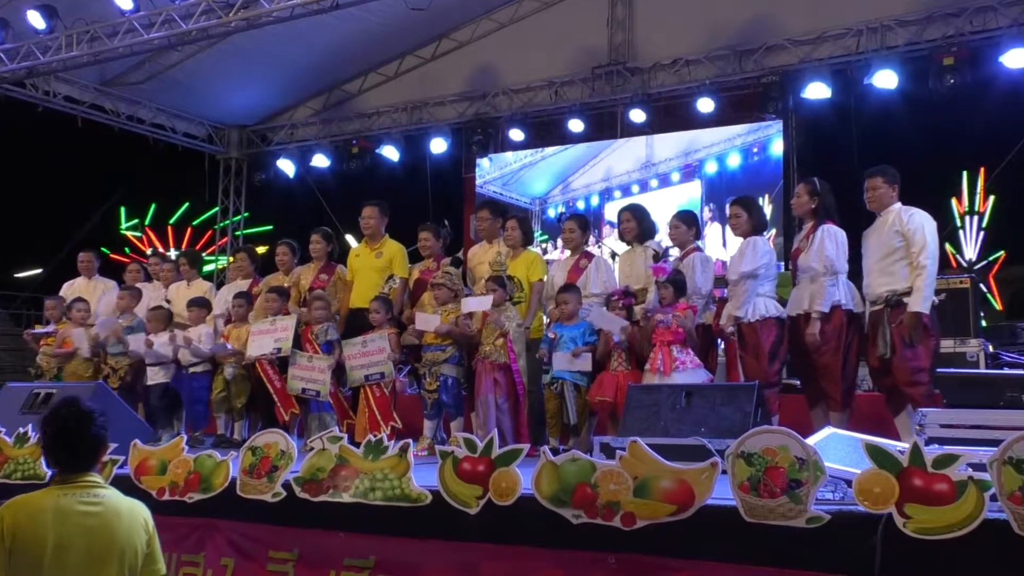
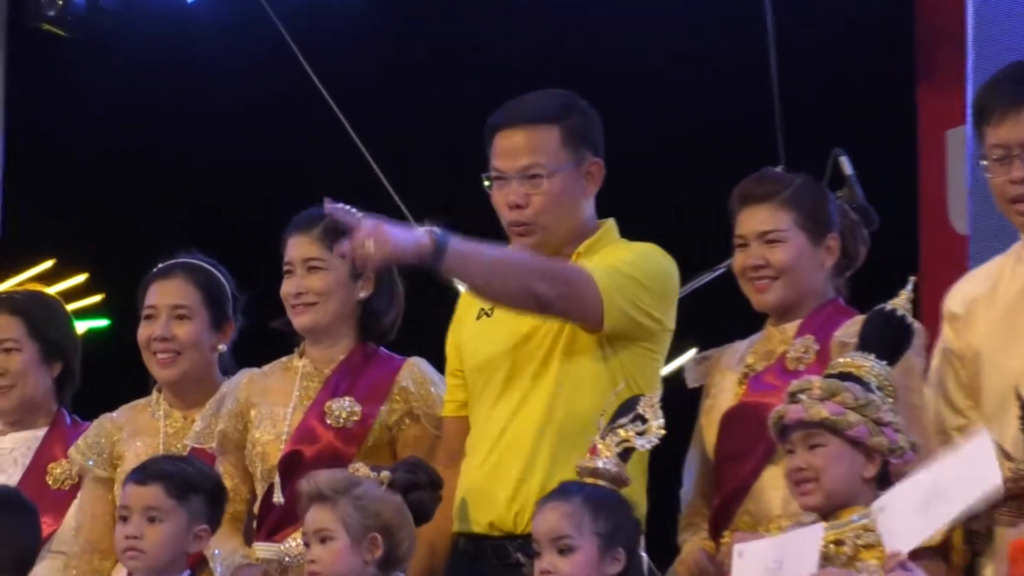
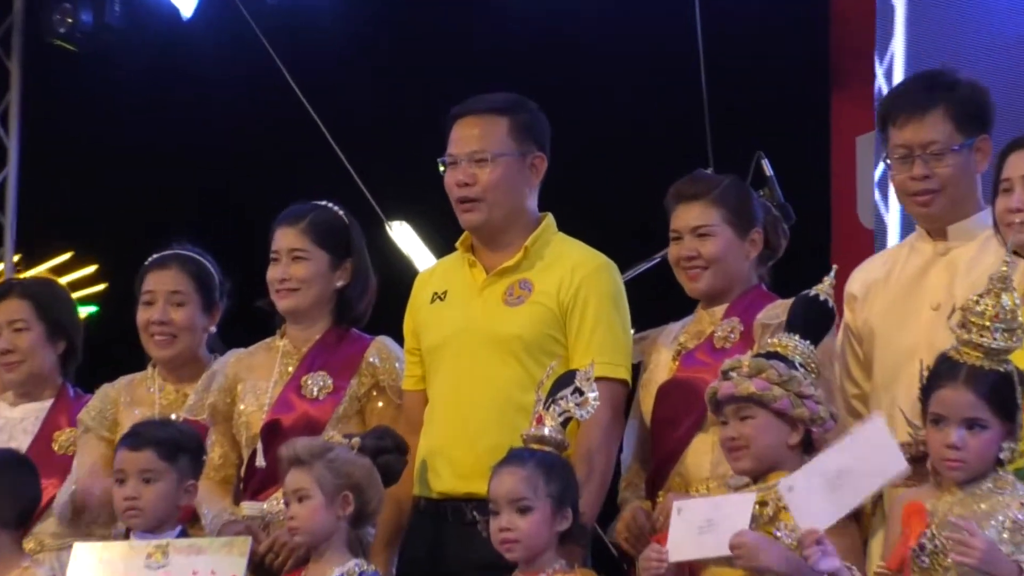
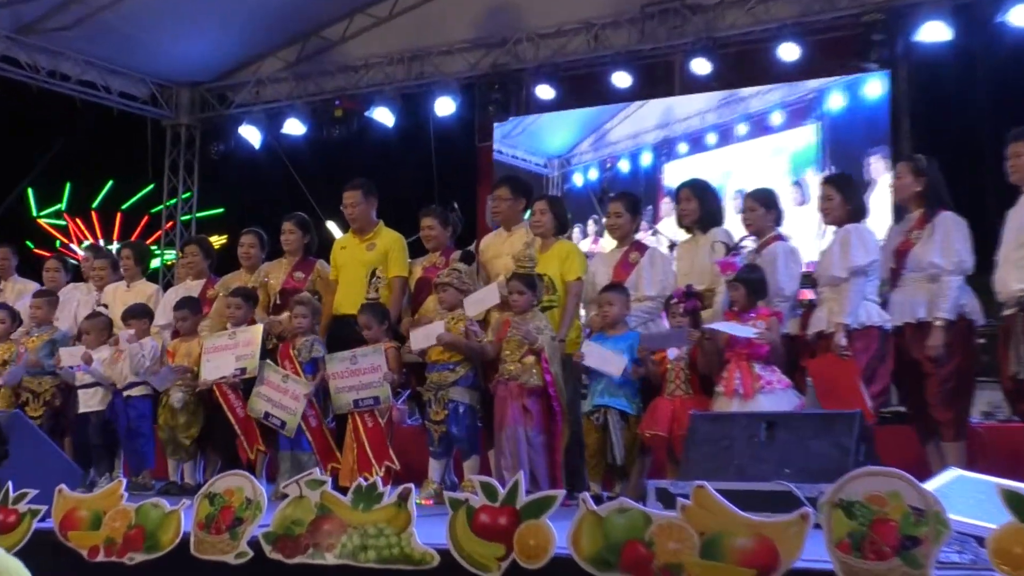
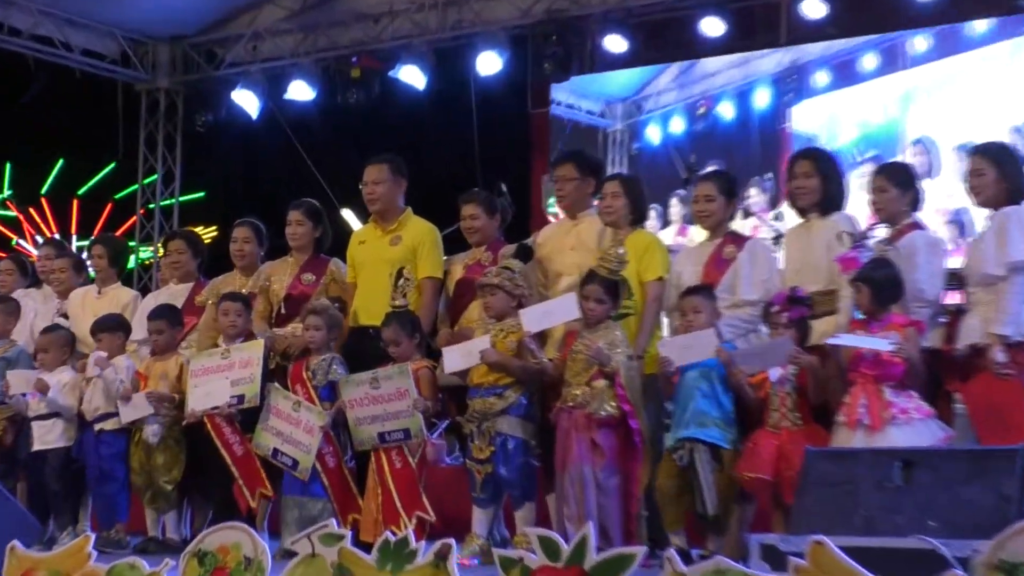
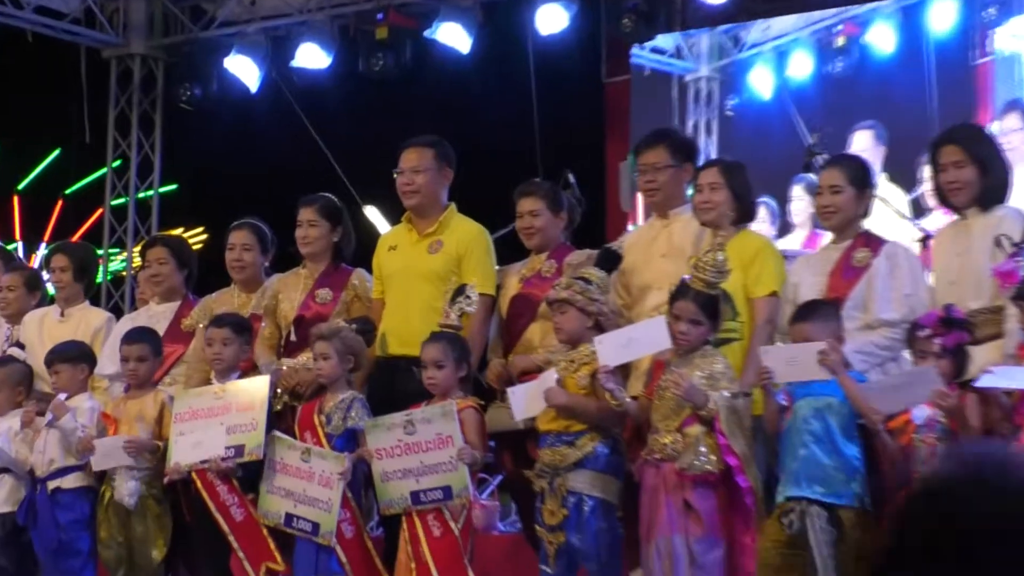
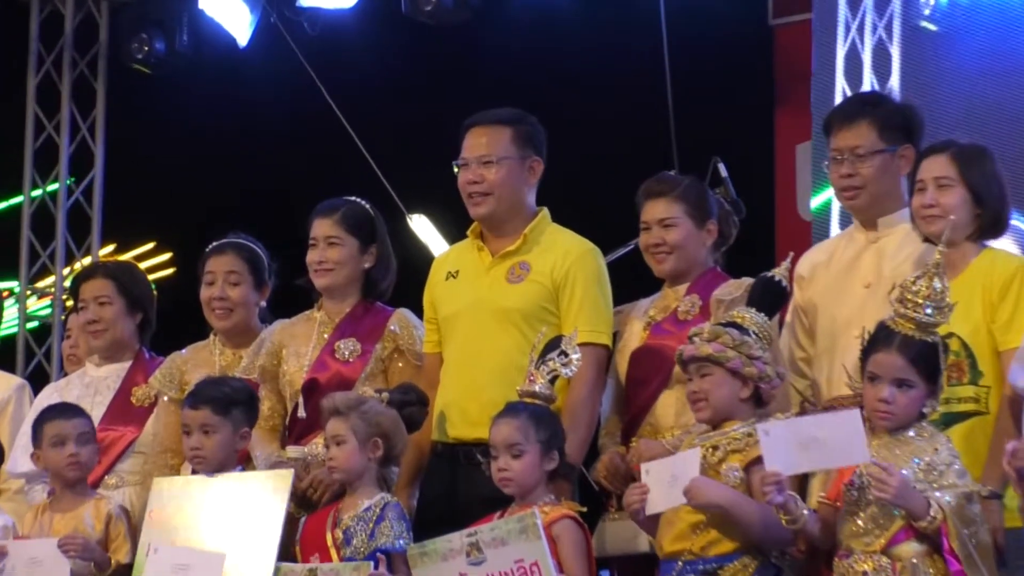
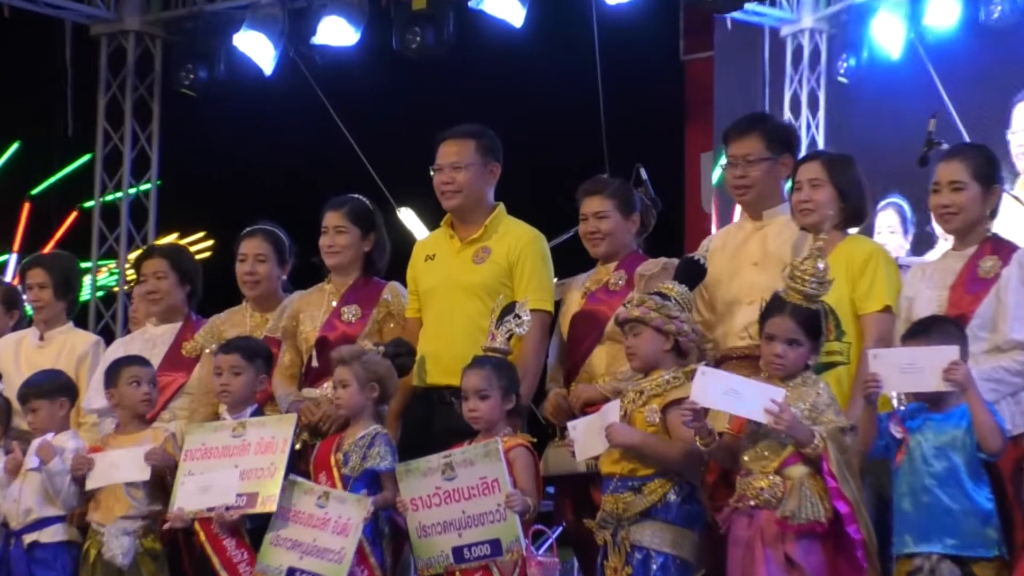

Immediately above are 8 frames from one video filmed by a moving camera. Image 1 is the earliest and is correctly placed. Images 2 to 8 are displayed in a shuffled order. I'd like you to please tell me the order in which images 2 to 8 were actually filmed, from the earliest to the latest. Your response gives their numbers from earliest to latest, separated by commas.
4, 5, 6, 8, 7, 3, 2
